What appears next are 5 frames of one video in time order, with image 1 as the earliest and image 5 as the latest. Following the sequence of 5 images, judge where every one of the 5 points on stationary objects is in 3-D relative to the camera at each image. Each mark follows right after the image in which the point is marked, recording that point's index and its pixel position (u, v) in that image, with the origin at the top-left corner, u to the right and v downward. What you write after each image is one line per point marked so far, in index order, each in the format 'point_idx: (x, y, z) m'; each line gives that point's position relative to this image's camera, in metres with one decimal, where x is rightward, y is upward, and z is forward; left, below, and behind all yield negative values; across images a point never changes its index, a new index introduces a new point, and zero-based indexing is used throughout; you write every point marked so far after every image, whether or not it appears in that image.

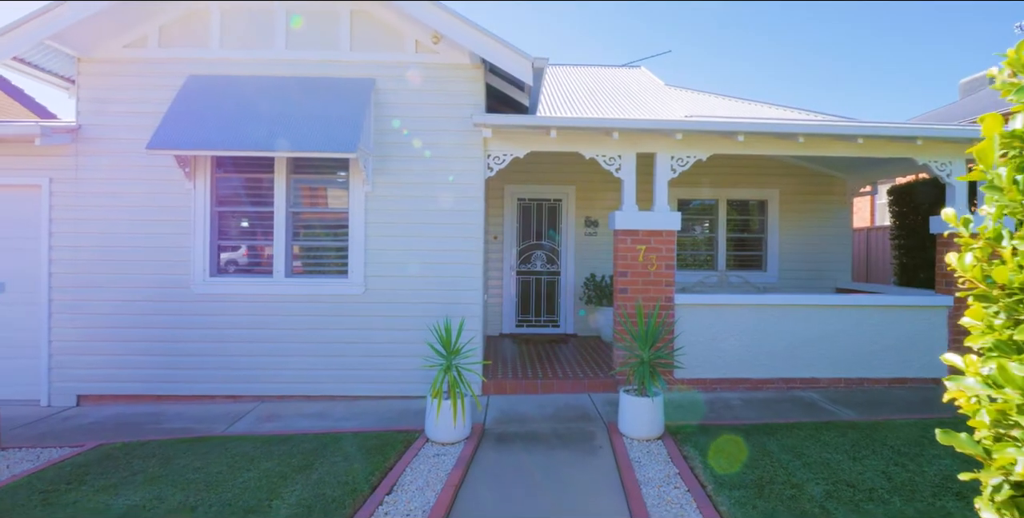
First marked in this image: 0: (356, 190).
0: (-1.1, +0.5, +6.4) m
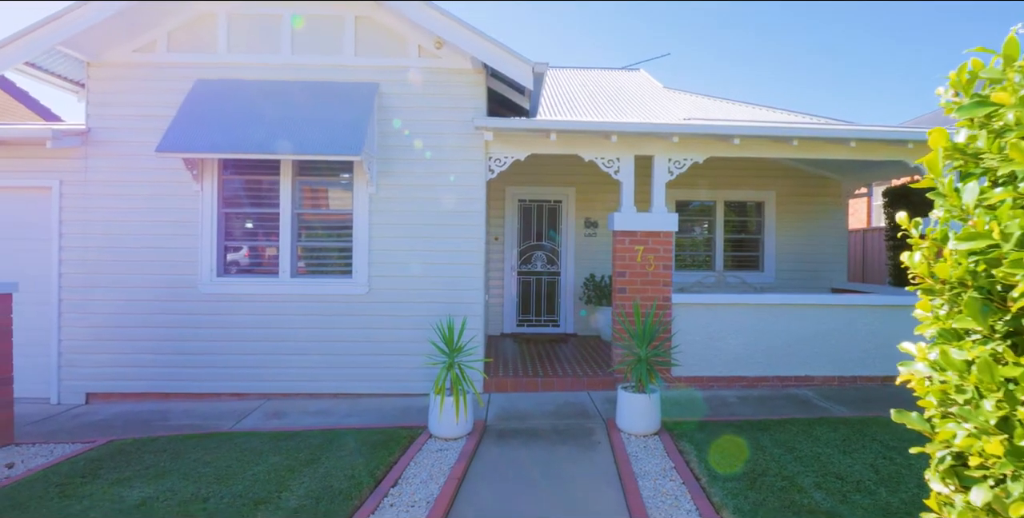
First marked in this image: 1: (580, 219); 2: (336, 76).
0: (-1.1, +0.5, +6.6) m
1: (+0.7, +0.4, +8.8) m
2: (-1.3, +1.4, +6.6) m
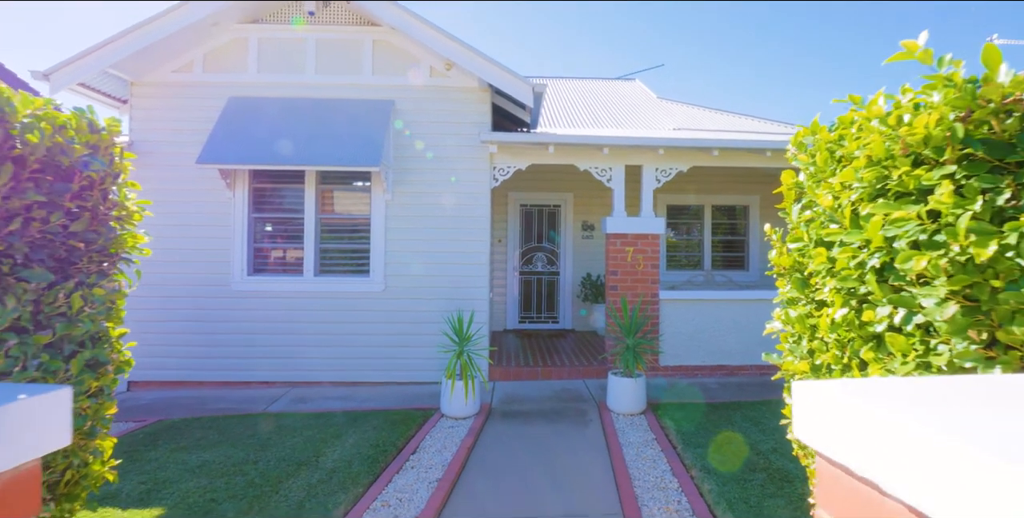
0: (-1.1, +0.5, +7.3) m
1: (+0.7, +0.4, +9.5) m
2: (-1.3, +1.4, +7.3) m
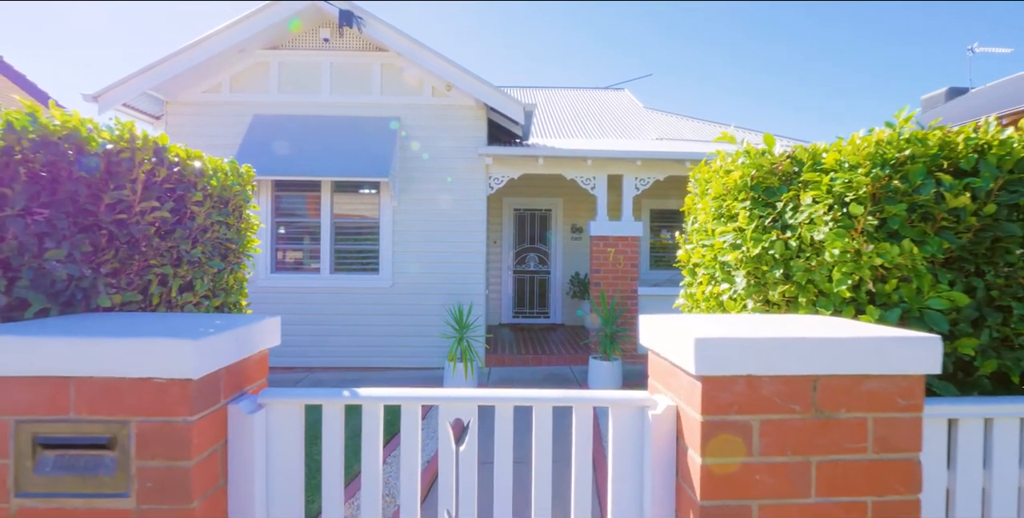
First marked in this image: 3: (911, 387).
0: (-1.2, +0.5, +8.2) m
1: (+0.6, +0.4, +10.4) m
2: (-1.4, +1.4, +8.2) m
3: (+0.7, -0.2, +1.4) m
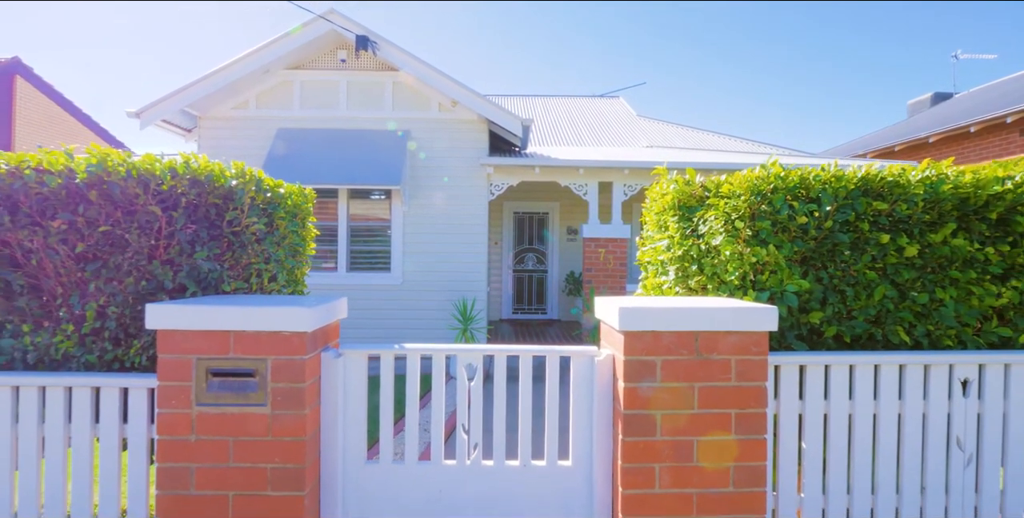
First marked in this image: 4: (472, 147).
0: (-1.2, +0.5, +9.0) m
1: (+0.6, +0.4, +11.3) m
2: (-1.4, +1.4, +9.0) m
3: (+0.6, -0.2, +2.3) m
4: (-0.4, +1.2, +9.1) m
